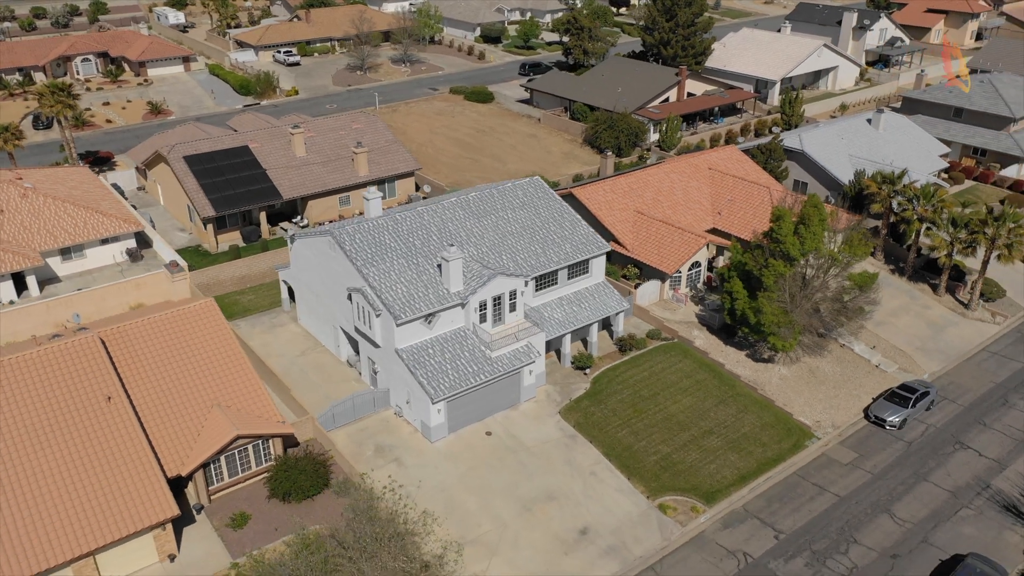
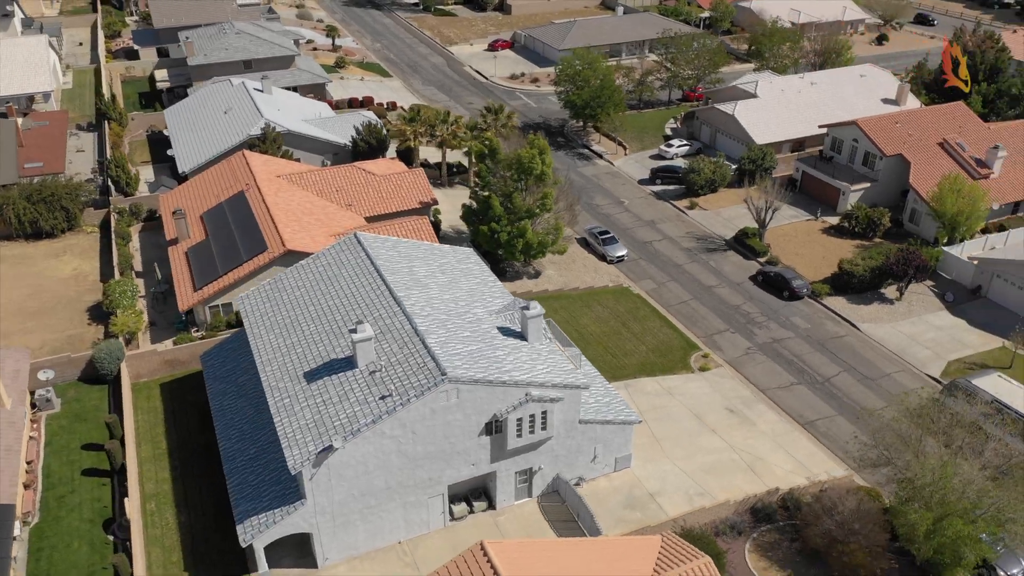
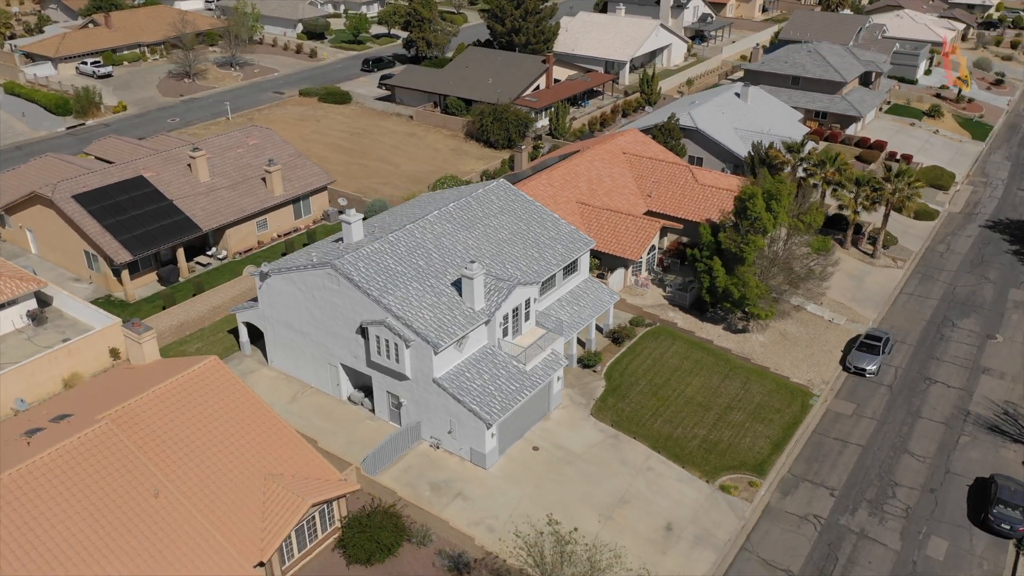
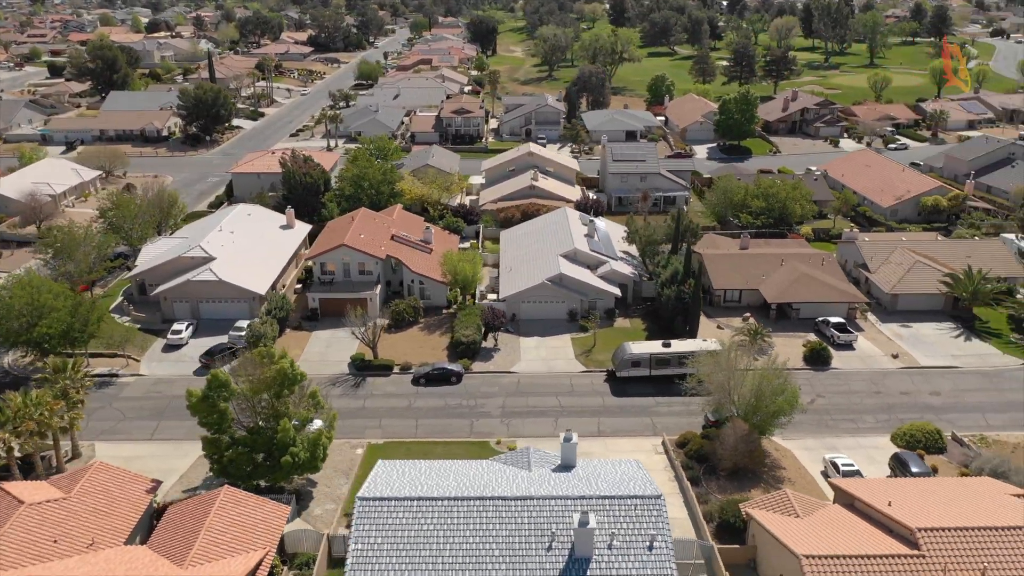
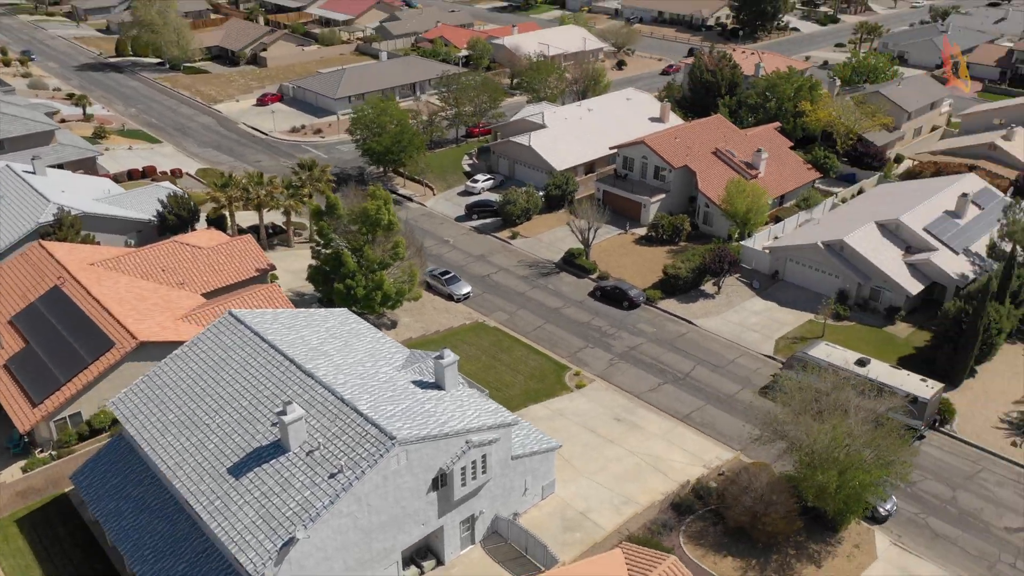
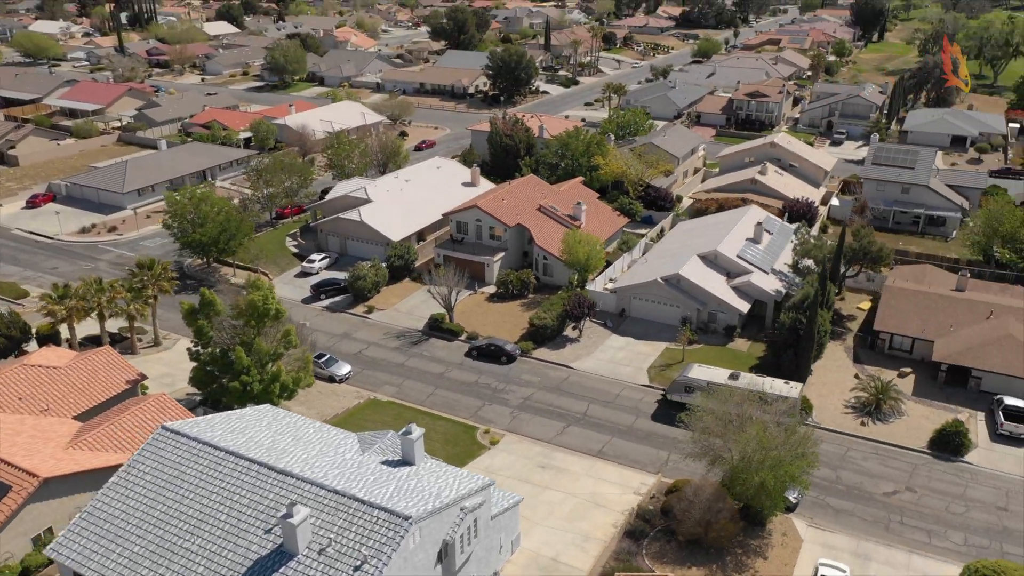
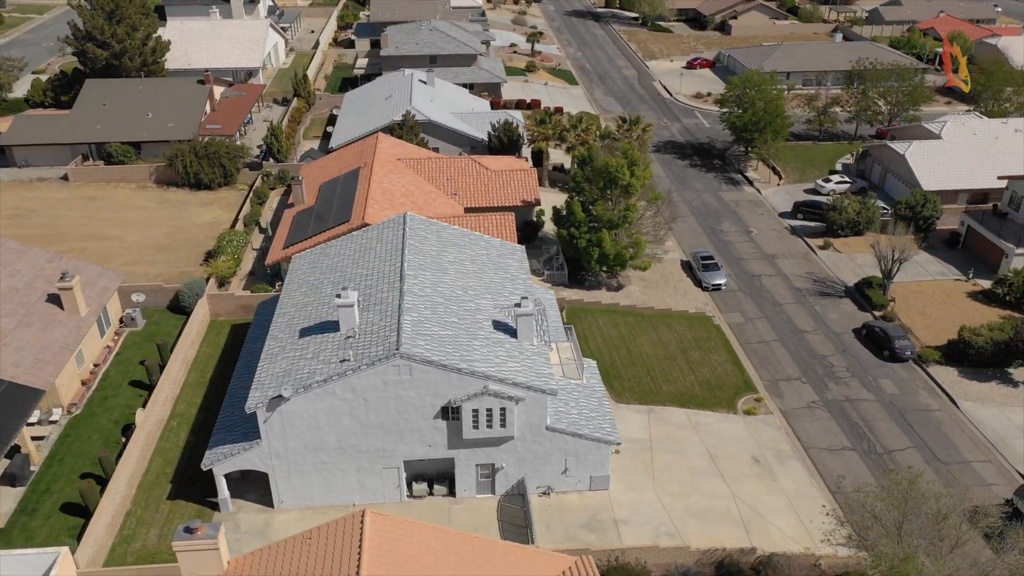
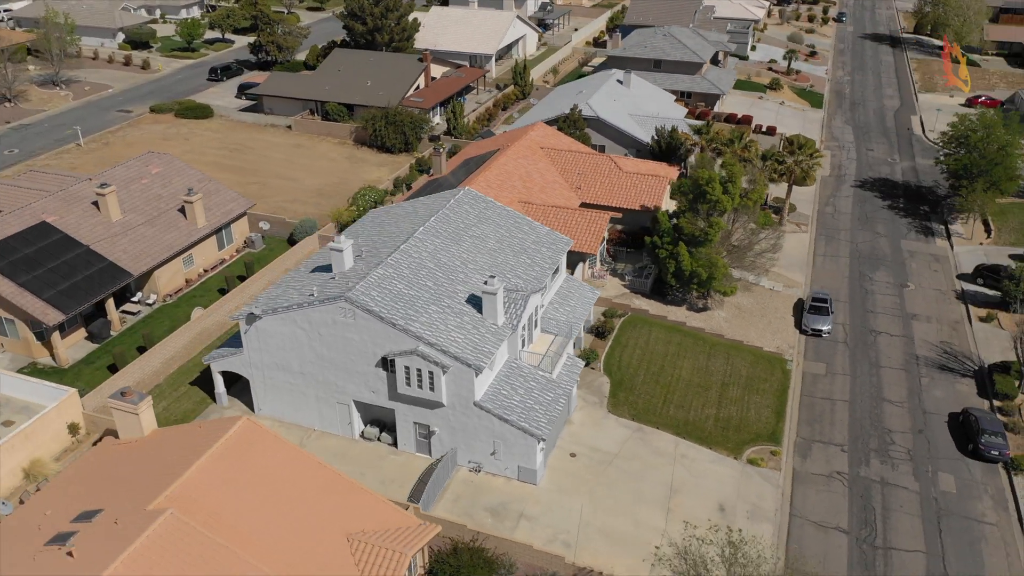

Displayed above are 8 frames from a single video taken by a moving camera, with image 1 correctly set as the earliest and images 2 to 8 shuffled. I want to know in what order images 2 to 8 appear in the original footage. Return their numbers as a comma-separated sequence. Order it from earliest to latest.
3, 8, 7, 2, 5, 6, 4
